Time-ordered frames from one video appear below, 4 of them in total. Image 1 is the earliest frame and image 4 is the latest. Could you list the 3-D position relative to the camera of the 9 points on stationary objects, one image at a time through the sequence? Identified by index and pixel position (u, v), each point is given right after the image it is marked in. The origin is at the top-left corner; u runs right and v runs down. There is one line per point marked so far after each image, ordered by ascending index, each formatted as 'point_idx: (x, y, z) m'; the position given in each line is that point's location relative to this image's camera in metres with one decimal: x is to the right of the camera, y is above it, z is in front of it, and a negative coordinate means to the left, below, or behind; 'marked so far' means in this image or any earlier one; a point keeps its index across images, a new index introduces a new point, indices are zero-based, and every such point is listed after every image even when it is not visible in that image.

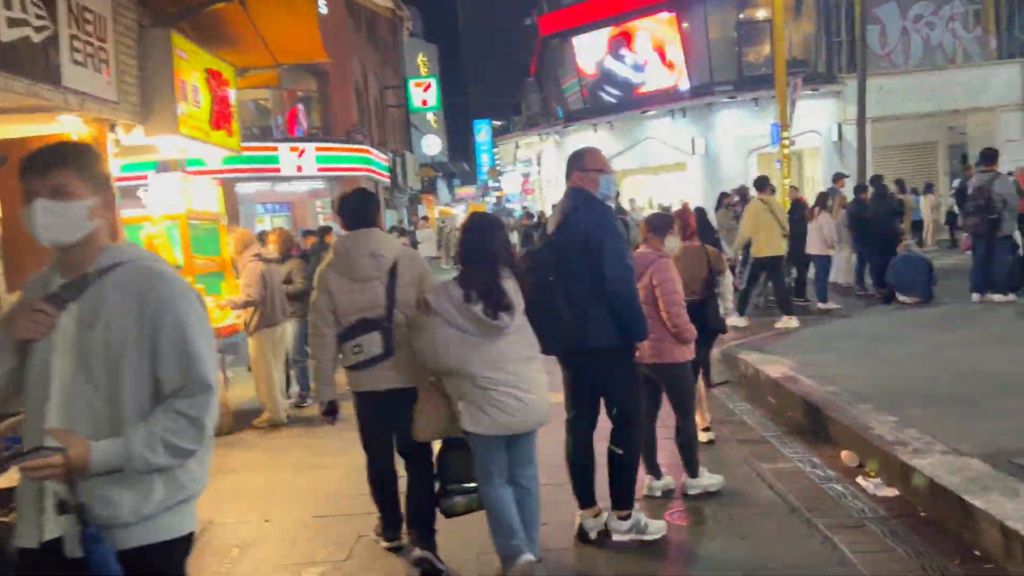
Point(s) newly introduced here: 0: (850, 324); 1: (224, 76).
0: (+3.7, -0.4, +9.1) m
1: (-2.5, +1.8, +7.0) m
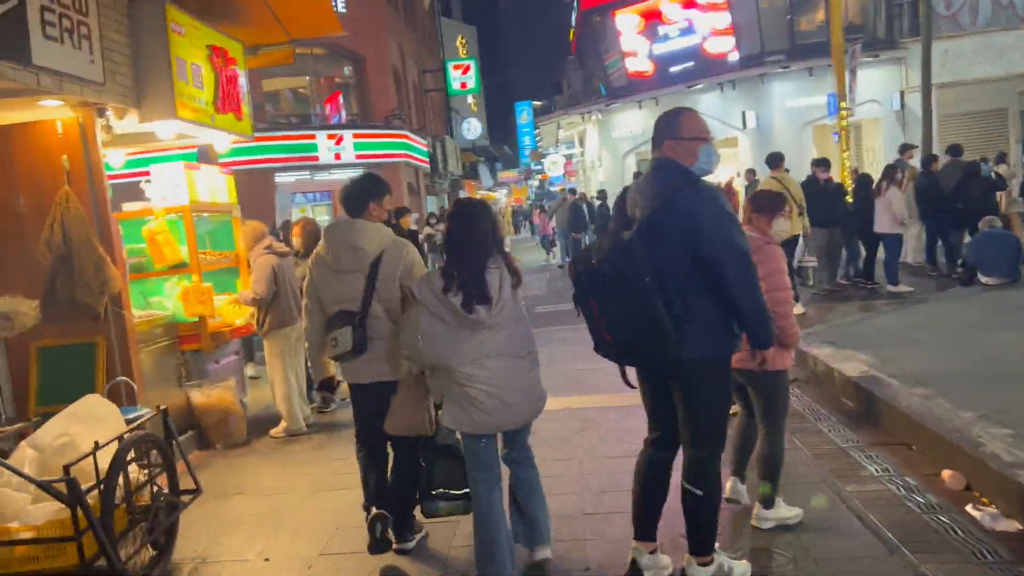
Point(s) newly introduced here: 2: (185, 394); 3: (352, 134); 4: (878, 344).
0: (+4.2, -0.2, +8.2) m
1: (-2.2, +1.8, +6.4) m
2: (-2.3, -0.7, +5.7) m
3: (-3.8, +3.6, +19.2) m
4: (+2.9, -0.4, +6.5) m
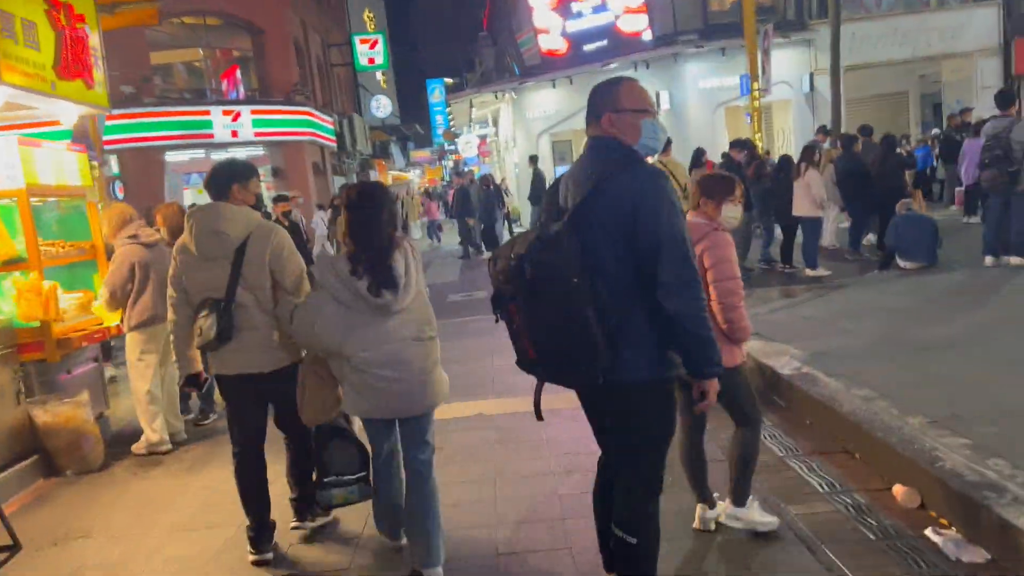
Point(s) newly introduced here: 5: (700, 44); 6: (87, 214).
0: (+3.3, -0.1, +7.9) m
1: (-2.9, +1.9, +5.4) m
2: (-2.9, -0.7, +4.8) m
3: (-5.8, +3.9, +18.0) m
4: (+2.2, -0.4, +6.1) m
5: (+4.4, +5.7, +19.0) m
6: (-3.0, +0.5, +5.8) m
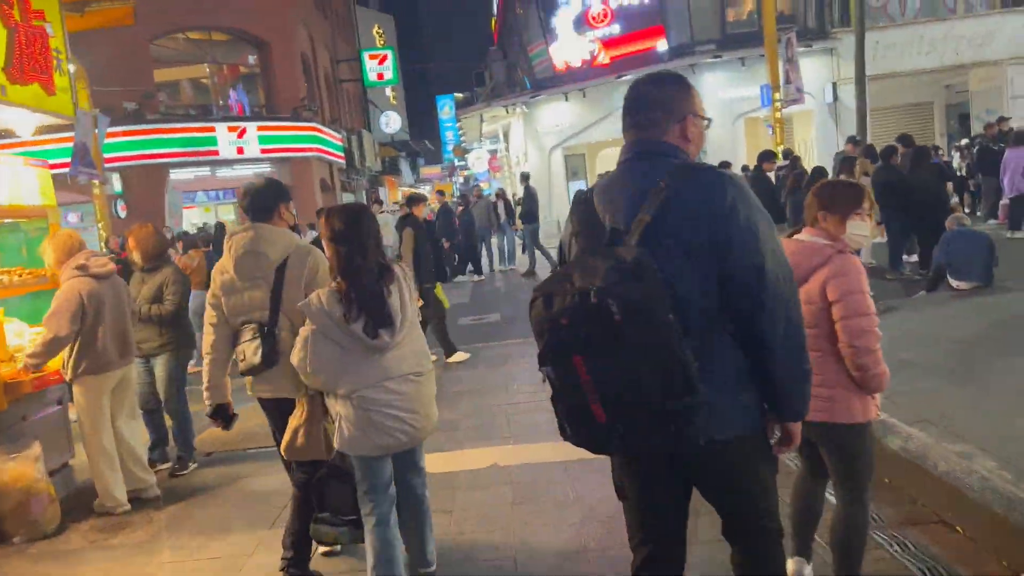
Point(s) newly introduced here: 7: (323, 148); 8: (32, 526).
0: (+3.4, -0.3, +7.2) m
1: (-2.8, +1.7, +4.8) m
2: (-2.8, -0.9, +4.2) m
3: (-5.5, +3.5, +17.4) m
4: (+2.4, -0.5, +5.4) m
5: (+4.6, +5.3, +18.3) m
6: (-2.9, +0.3, +5.1) m
7: (-4.6, +3.4, +19.9) m
8: (-2.5, -1.2, +4.2) m
